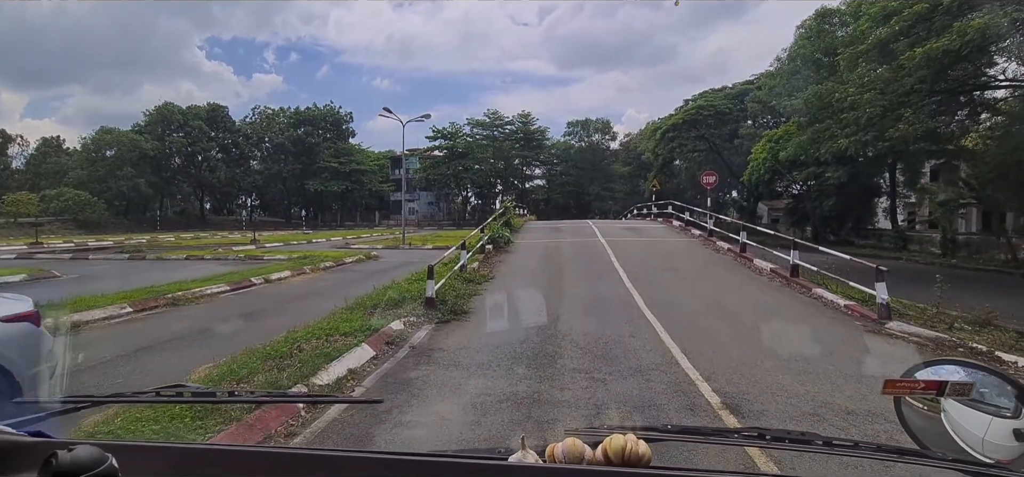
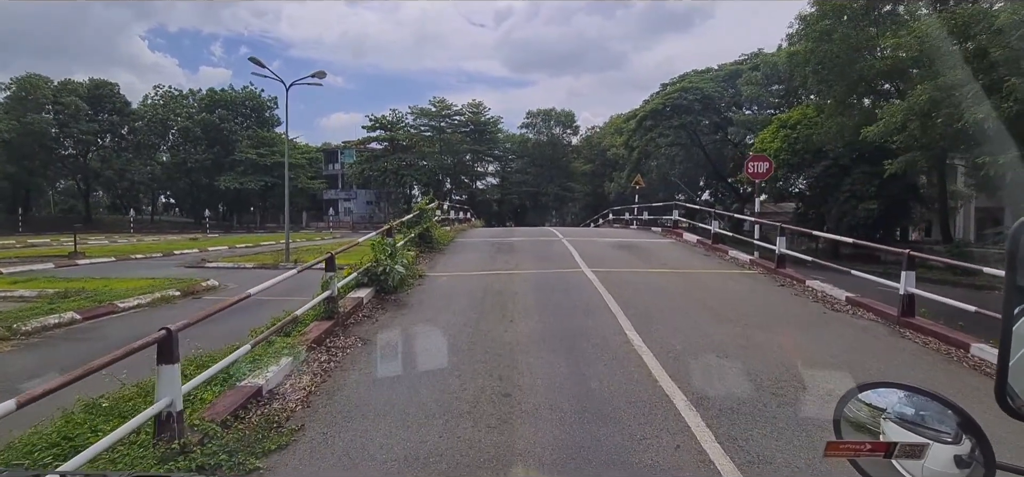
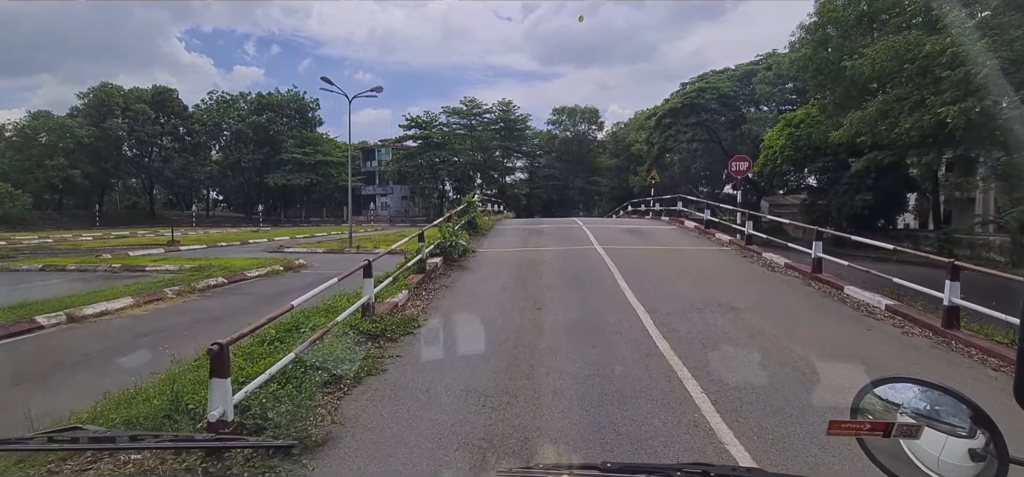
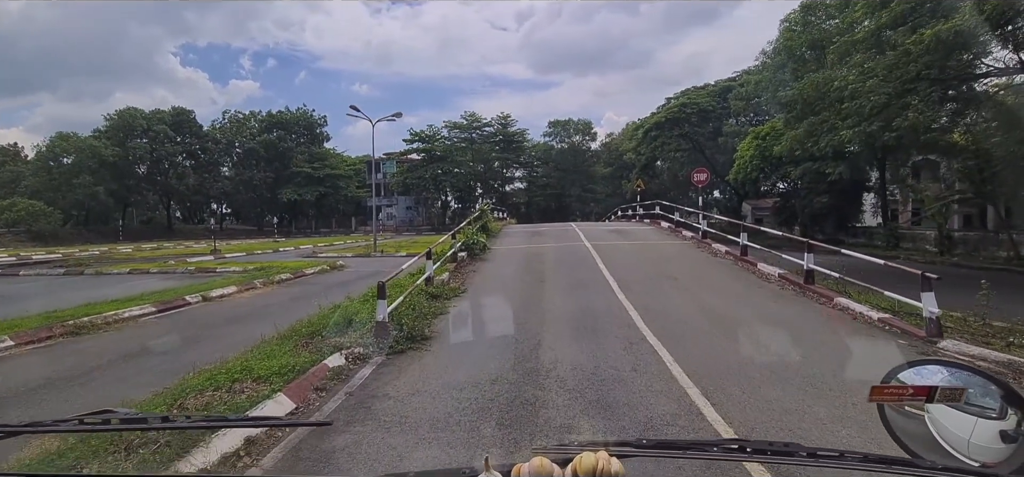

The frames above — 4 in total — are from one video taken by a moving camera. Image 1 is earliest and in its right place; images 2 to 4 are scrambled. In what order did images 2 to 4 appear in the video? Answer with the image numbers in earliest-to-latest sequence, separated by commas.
4, 3, 2
